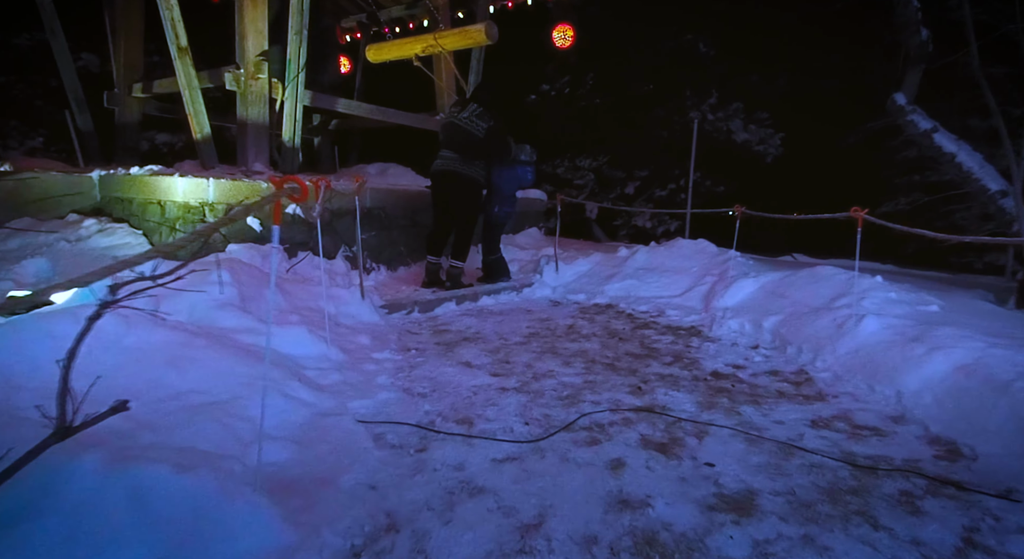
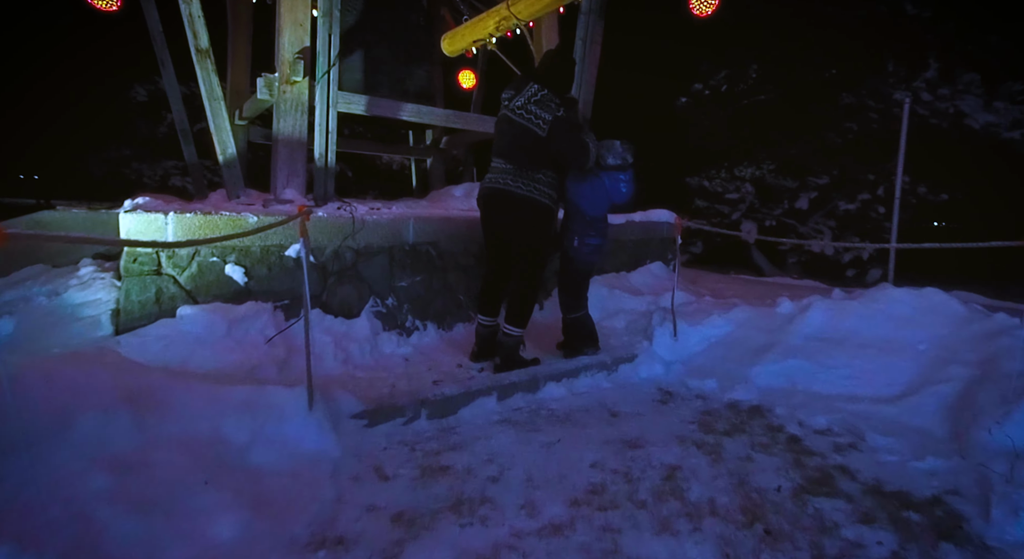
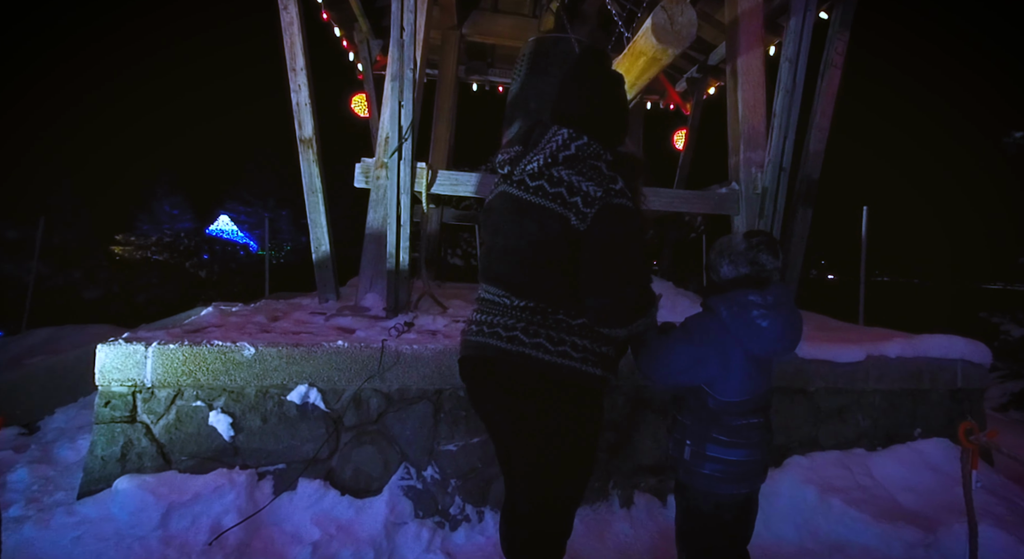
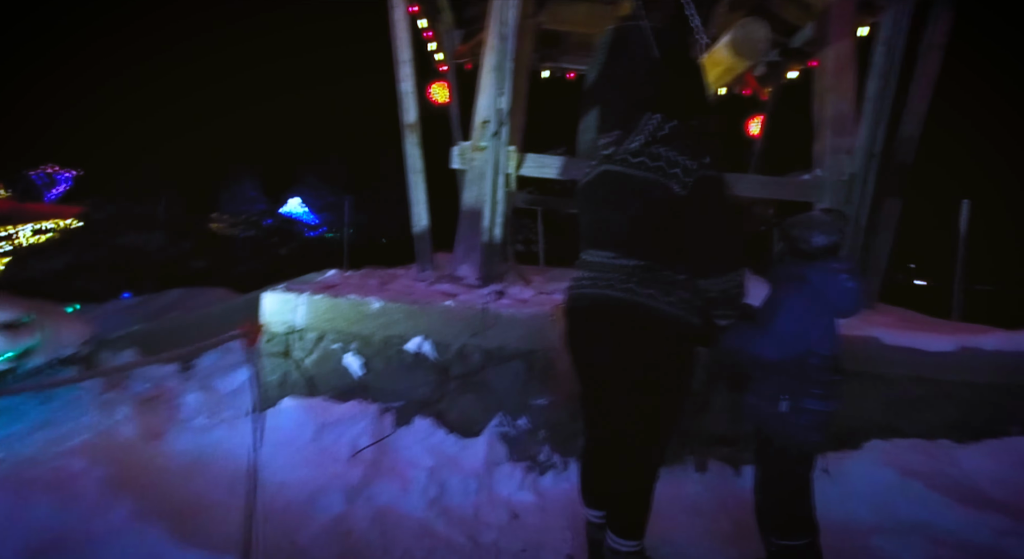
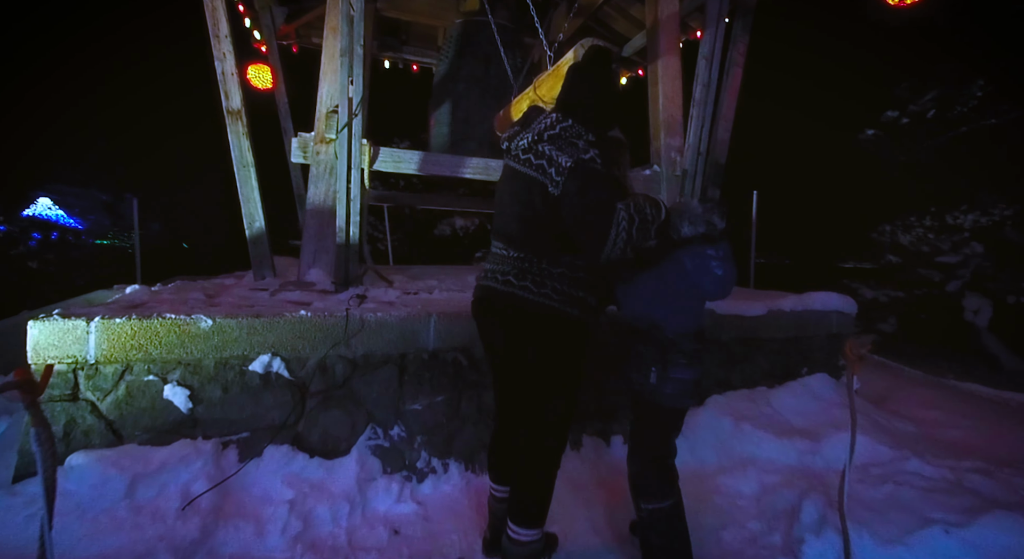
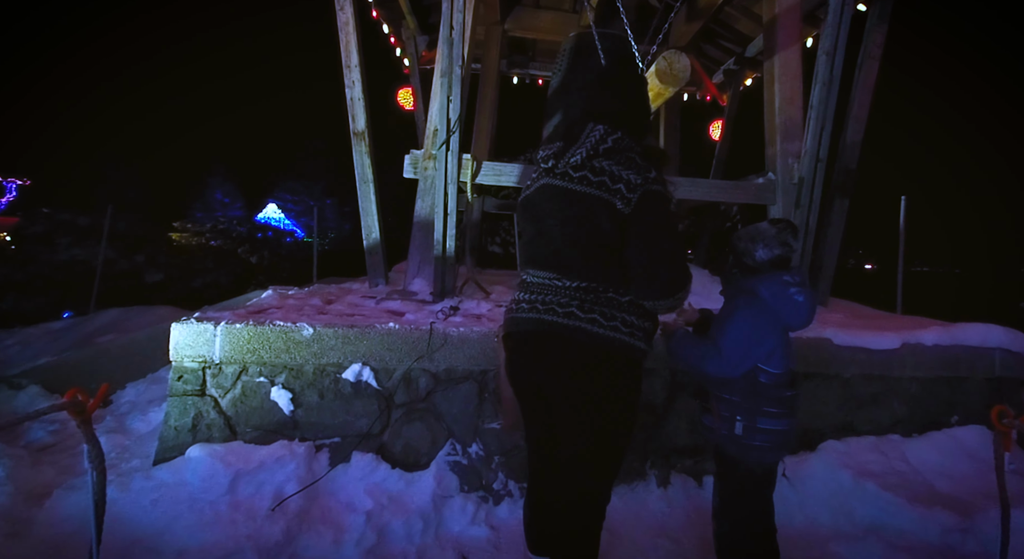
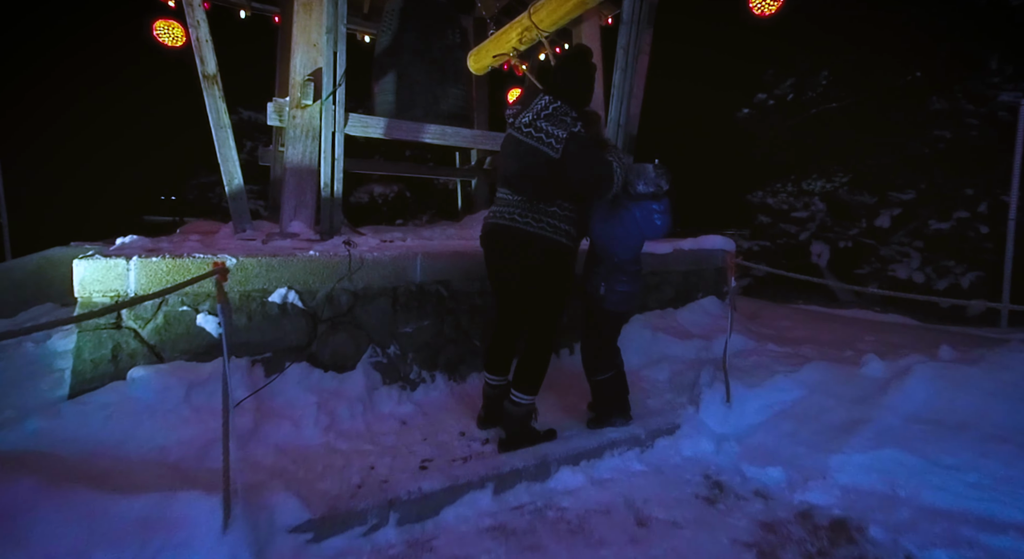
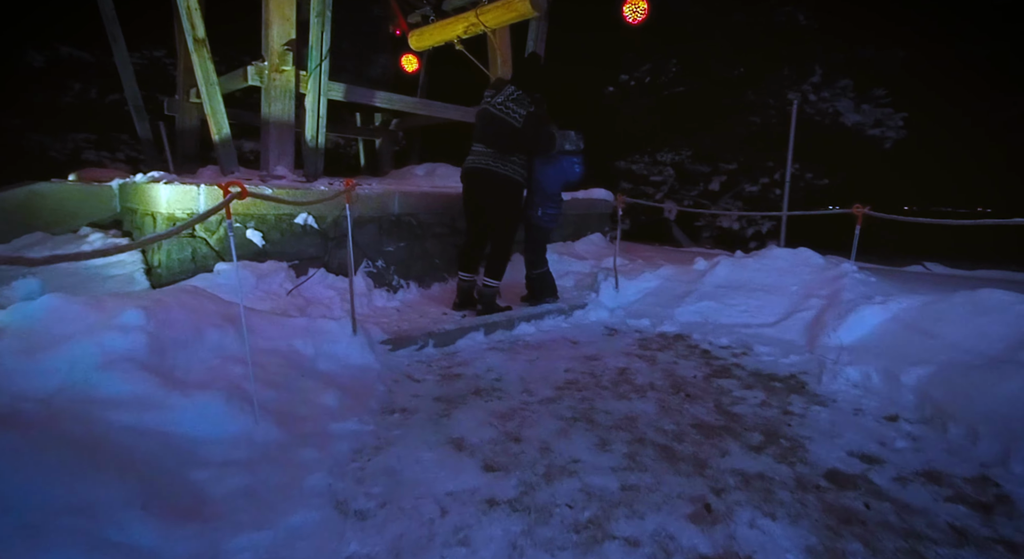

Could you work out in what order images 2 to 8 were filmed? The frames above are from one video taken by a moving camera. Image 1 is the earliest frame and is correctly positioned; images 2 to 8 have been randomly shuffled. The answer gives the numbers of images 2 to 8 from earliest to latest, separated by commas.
8, 2, 7, 5, 3, 6, 4
